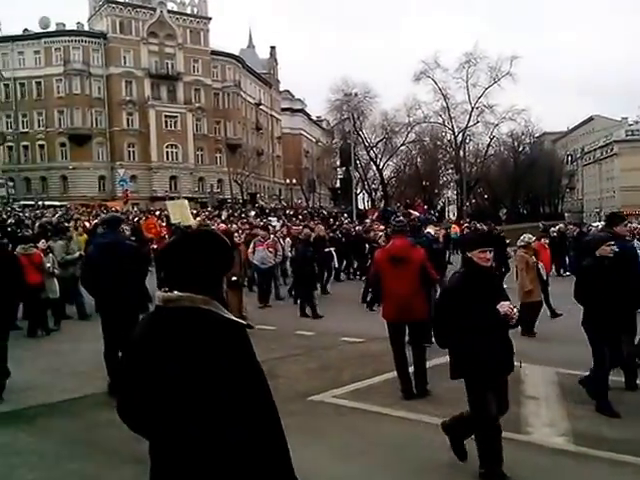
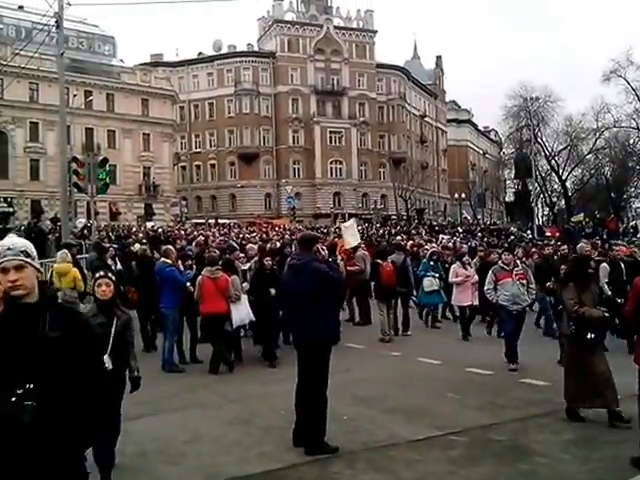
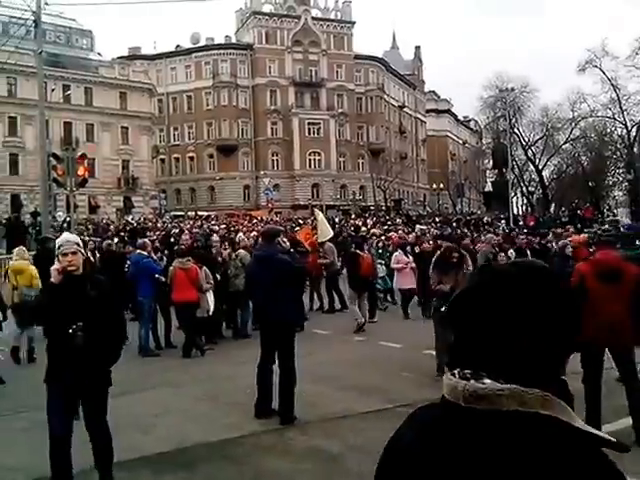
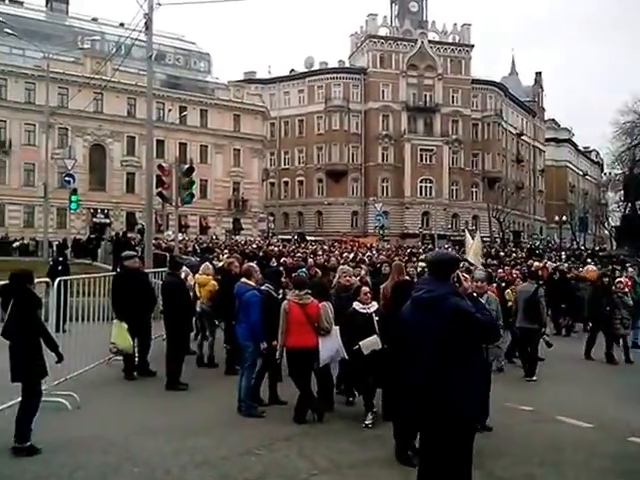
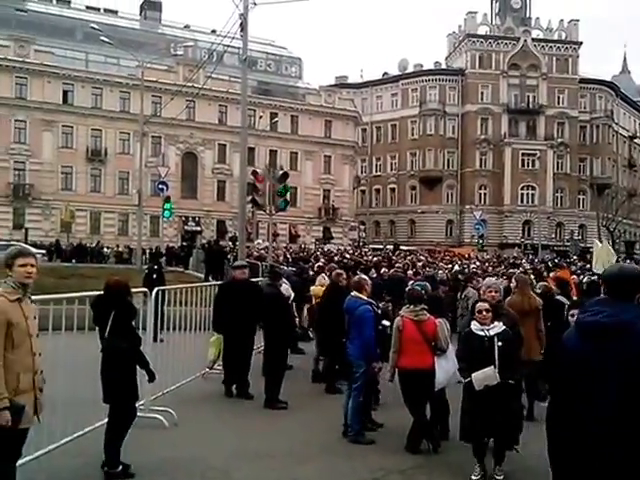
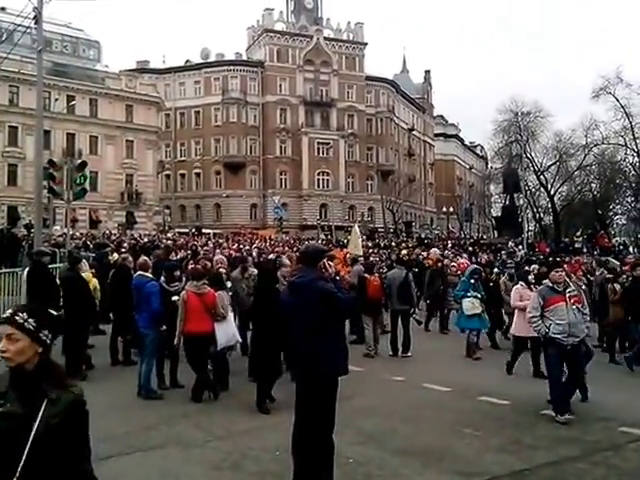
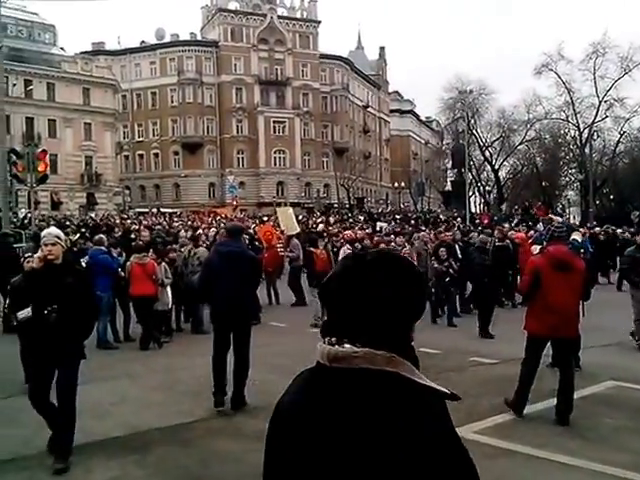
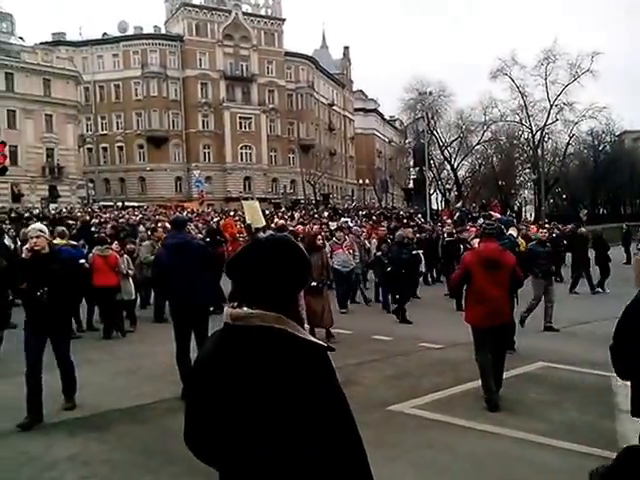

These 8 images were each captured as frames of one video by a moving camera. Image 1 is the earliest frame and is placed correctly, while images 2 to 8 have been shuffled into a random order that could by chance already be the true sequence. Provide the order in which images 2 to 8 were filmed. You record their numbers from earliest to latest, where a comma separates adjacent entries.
8, 7, 3, 2, 6, 4, 5
